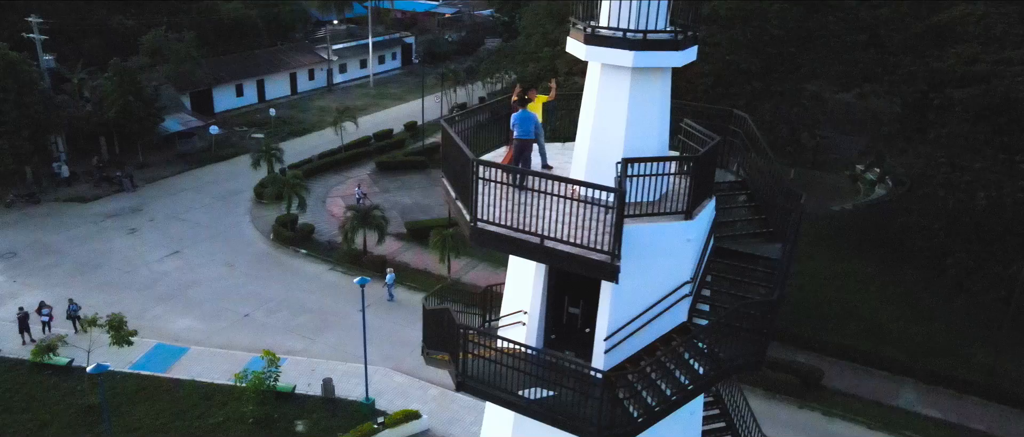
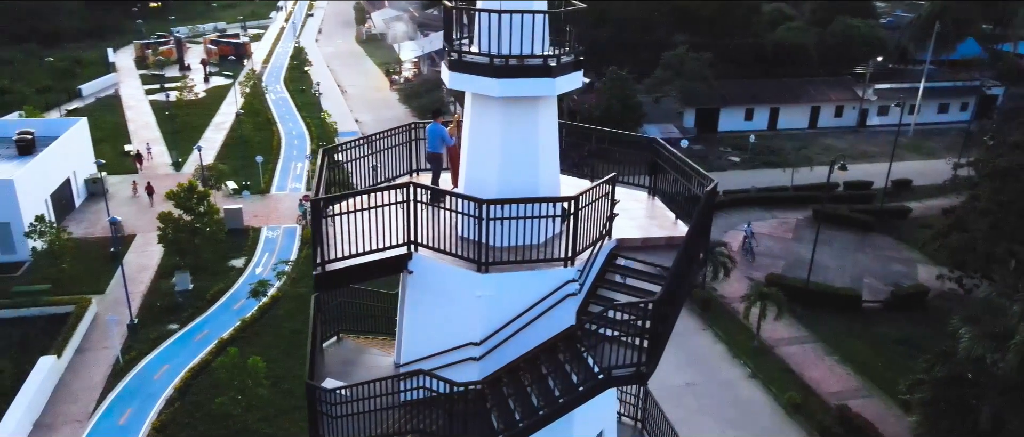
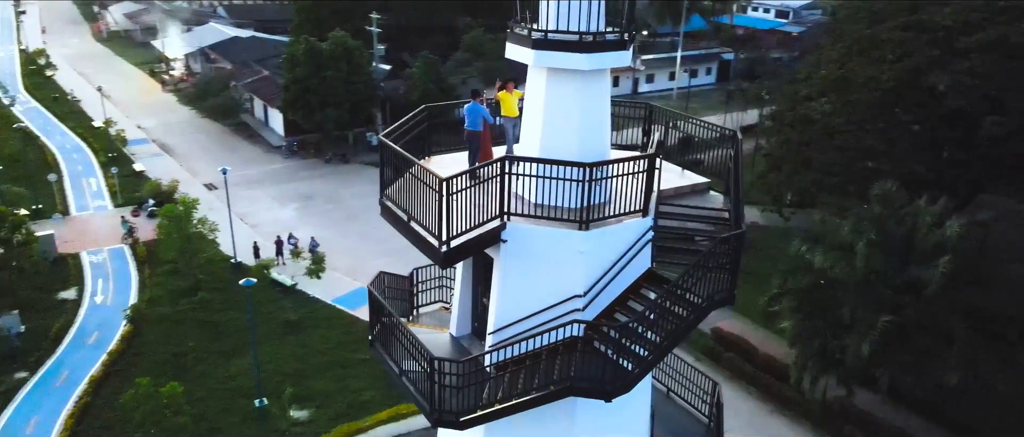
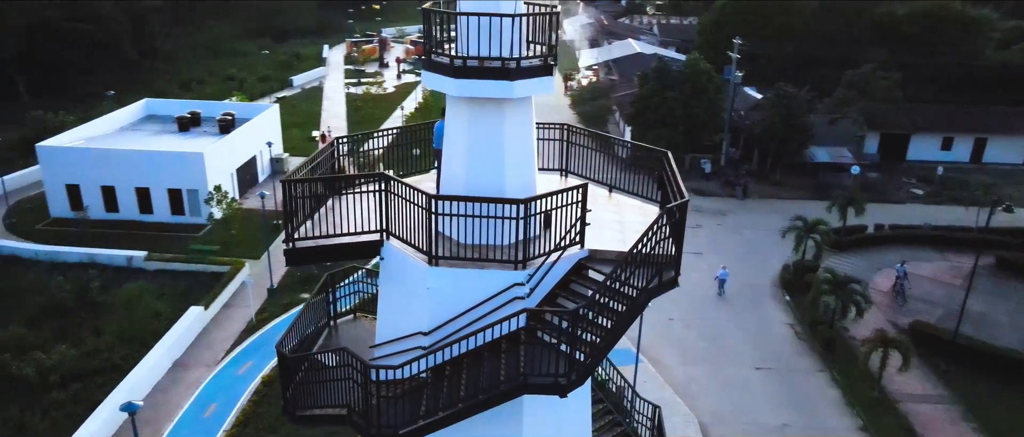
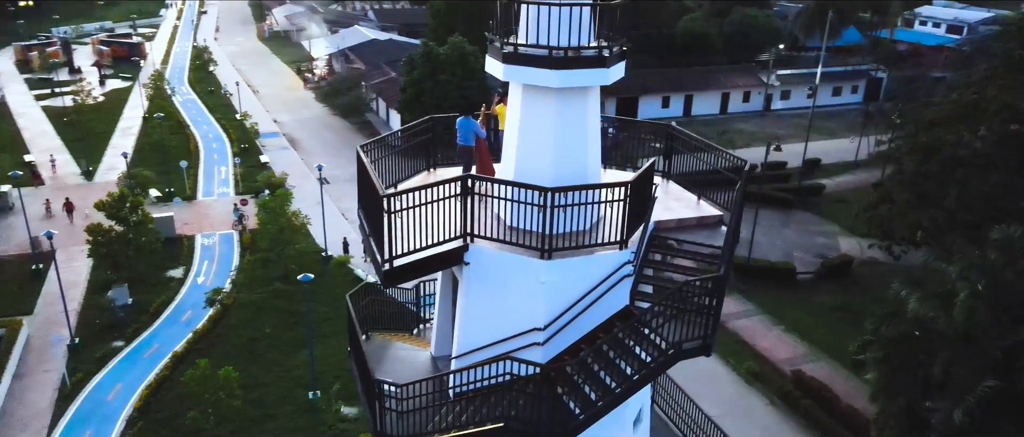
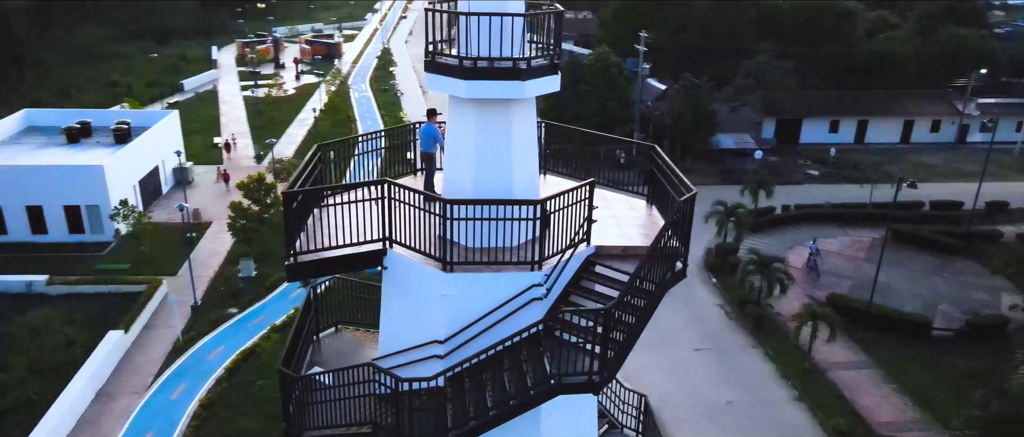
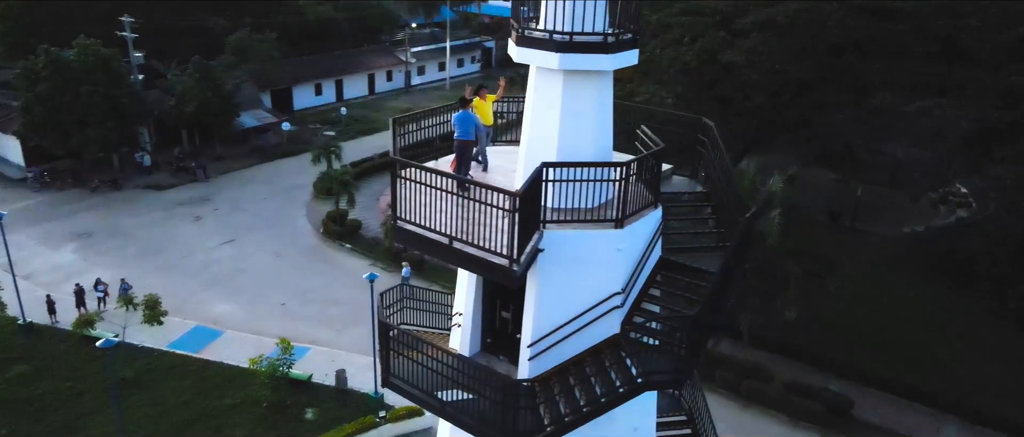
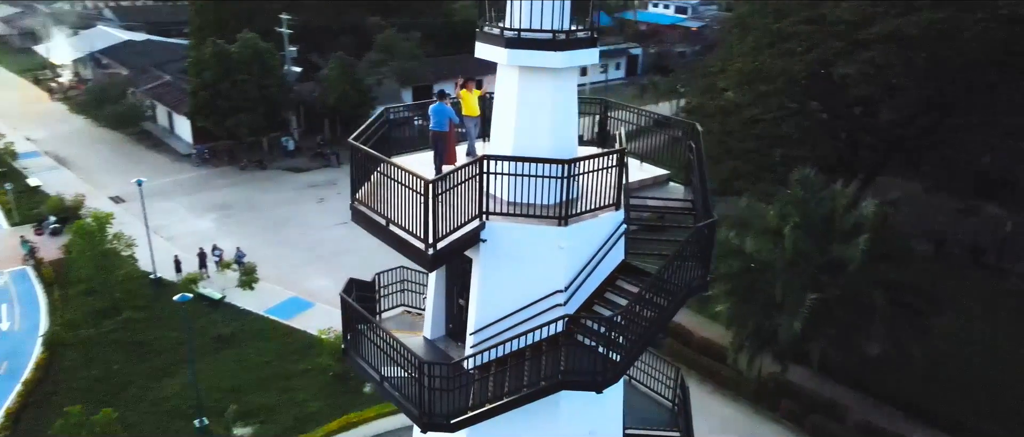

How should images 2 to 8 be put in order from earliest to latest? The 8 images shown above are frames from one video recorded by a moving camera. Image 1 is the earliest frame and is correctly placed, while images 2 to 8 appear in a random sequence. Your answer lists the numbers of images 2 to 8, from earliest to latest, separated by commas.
7, 8, 3, 5, 2, 6, 4
